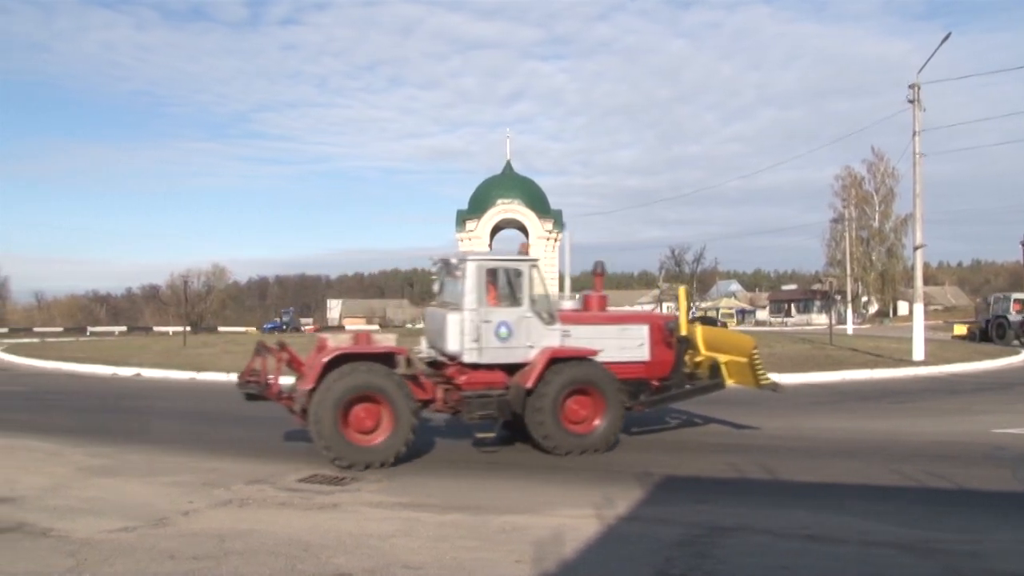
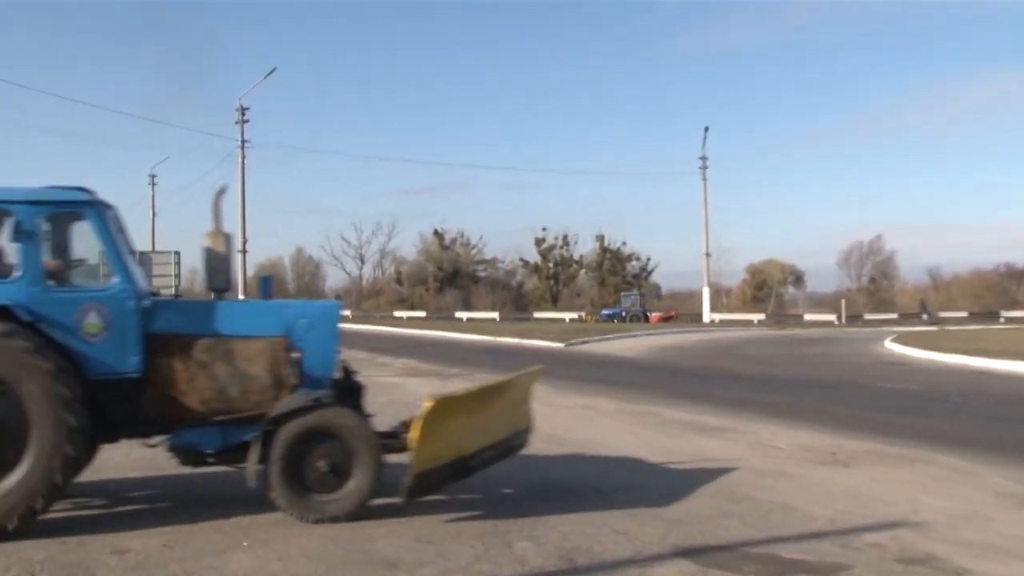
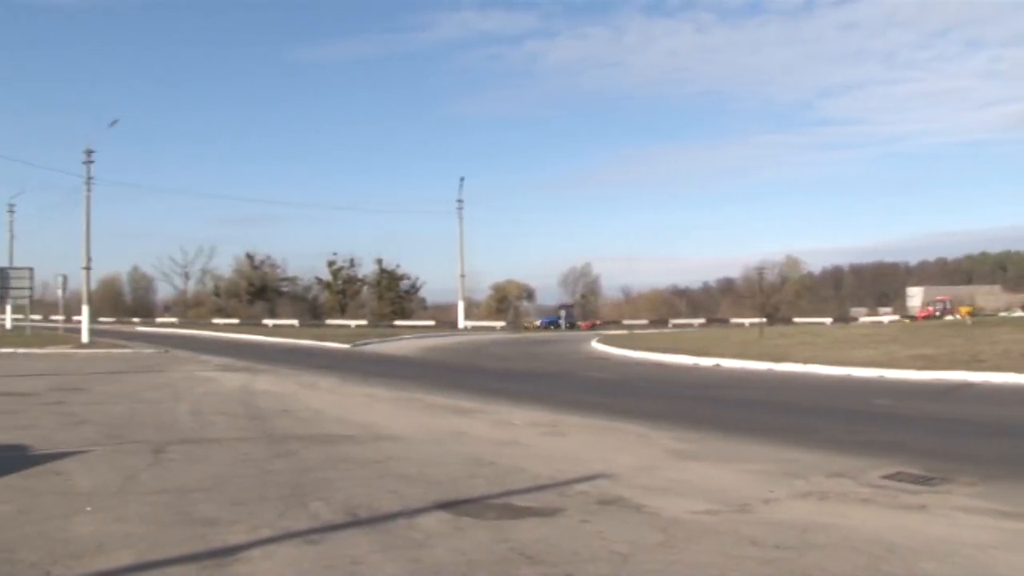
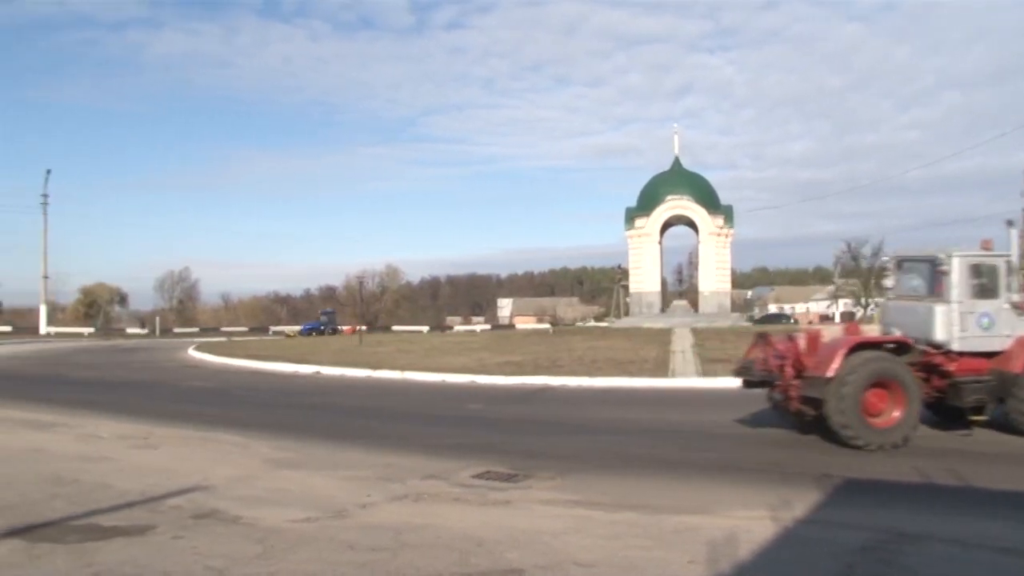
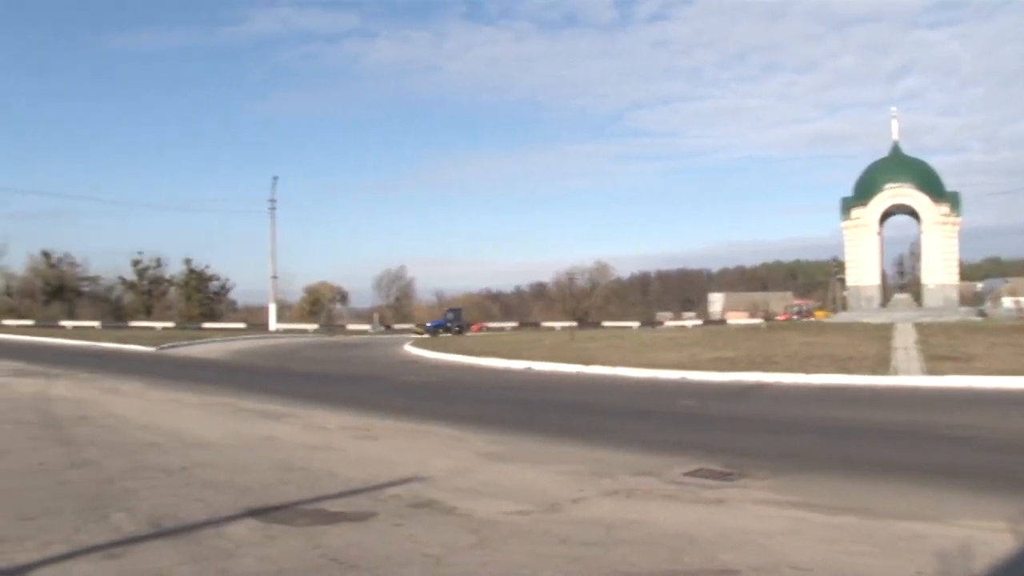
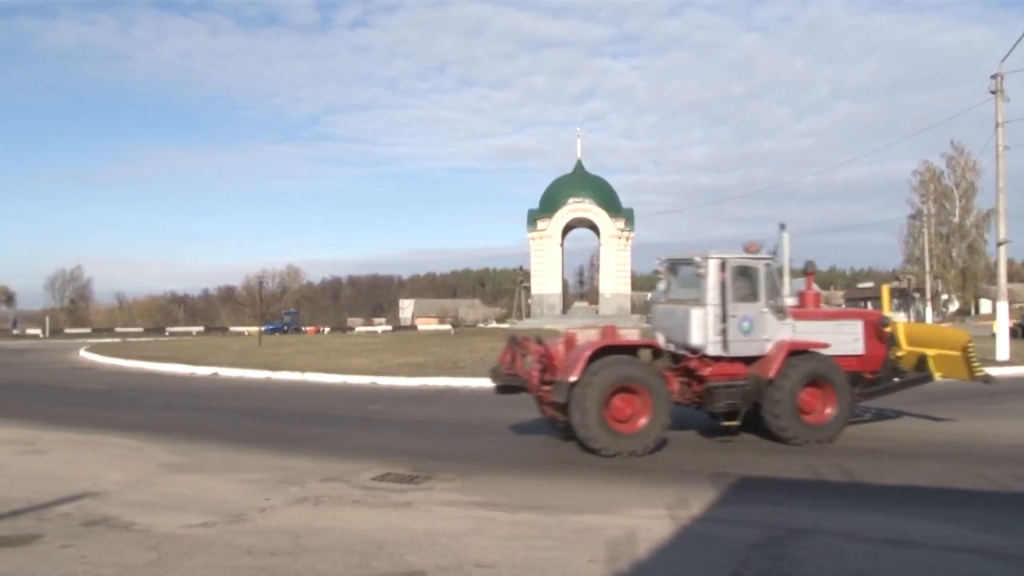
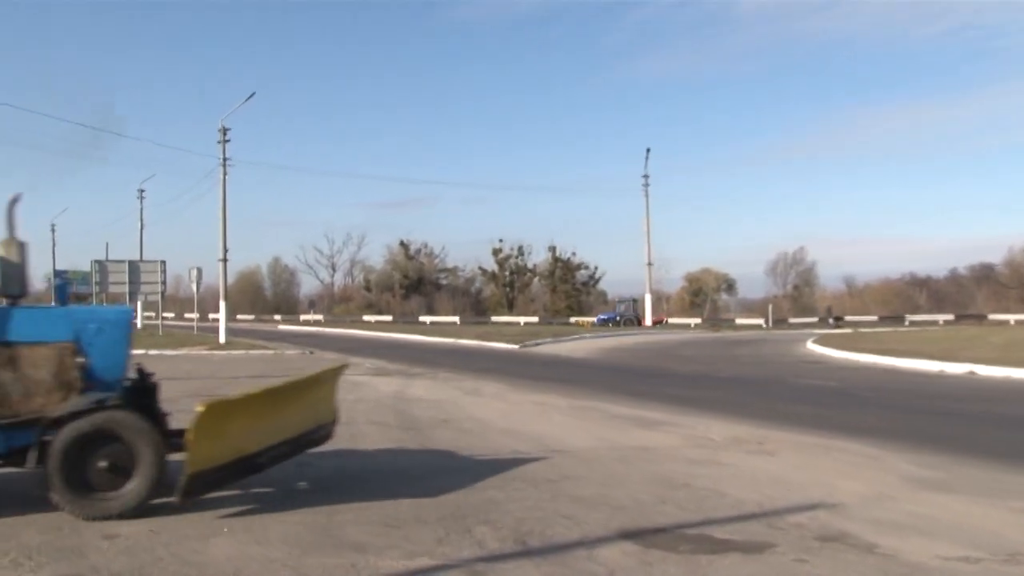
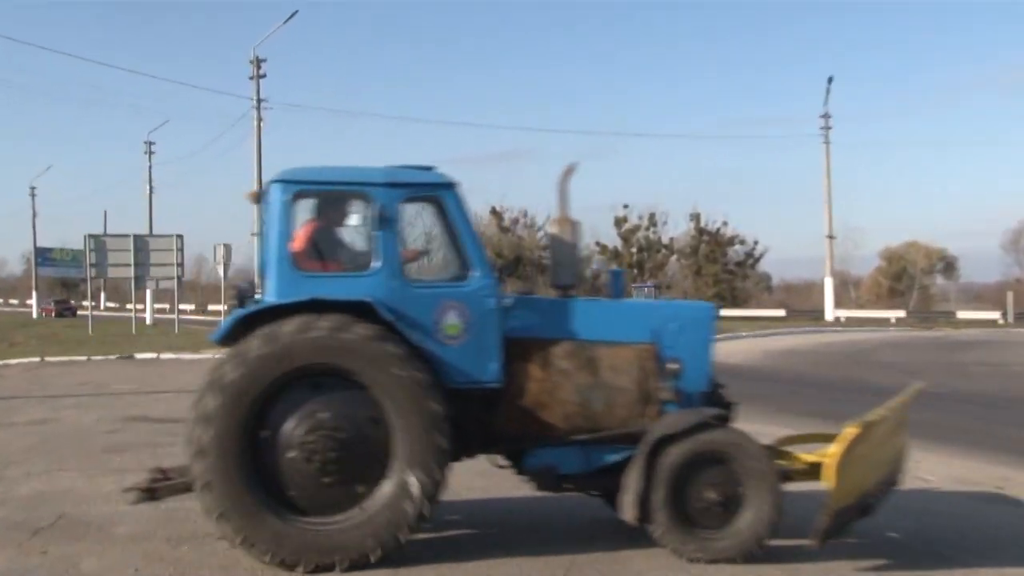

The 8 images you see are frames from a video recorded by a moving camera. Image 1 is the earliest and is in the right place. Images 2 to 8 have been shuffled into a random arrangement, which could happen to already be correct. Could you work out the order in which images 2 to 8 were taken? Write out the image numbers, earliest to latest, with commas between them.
6, 4, 5, 3, 7, 2, 8
